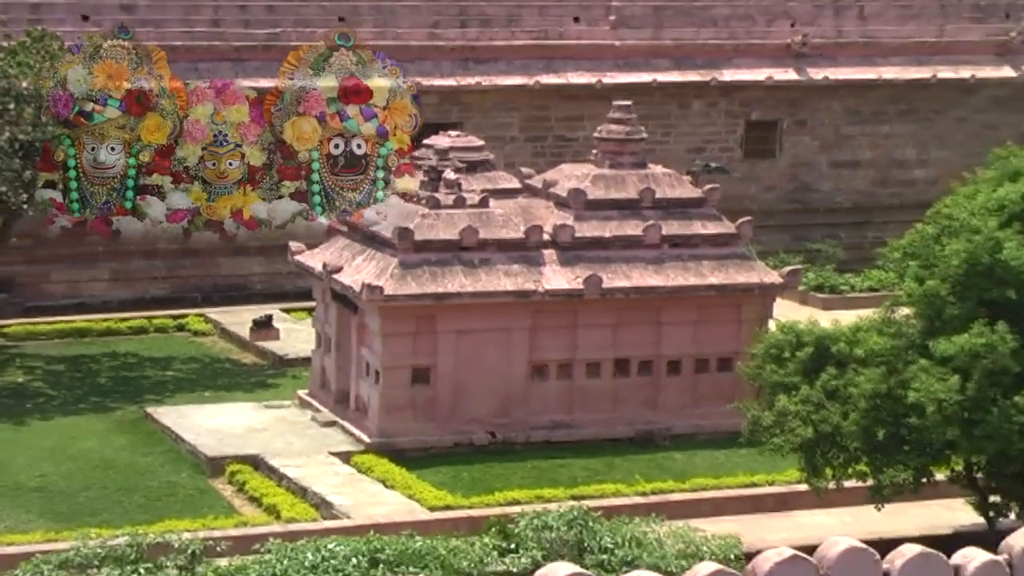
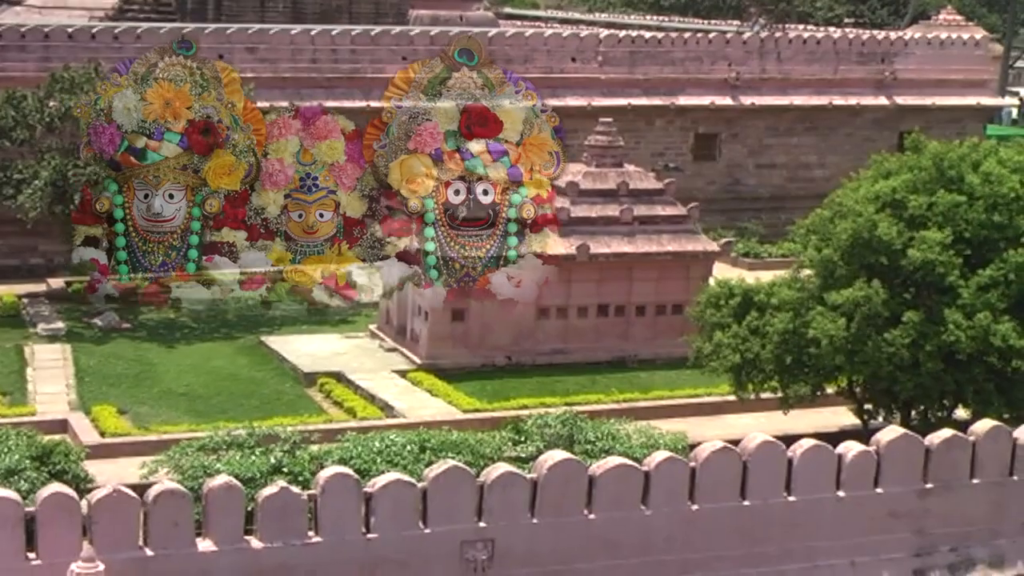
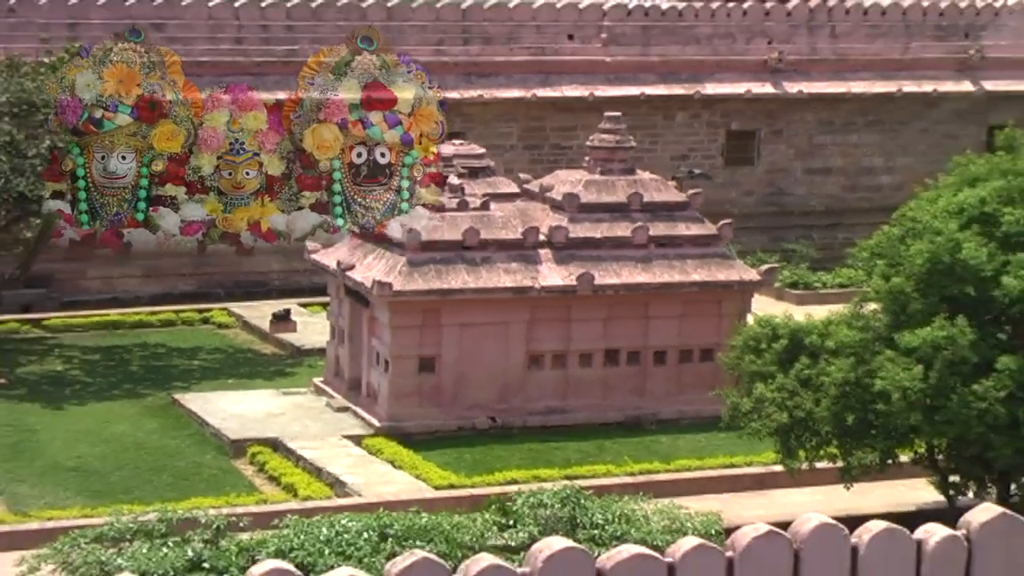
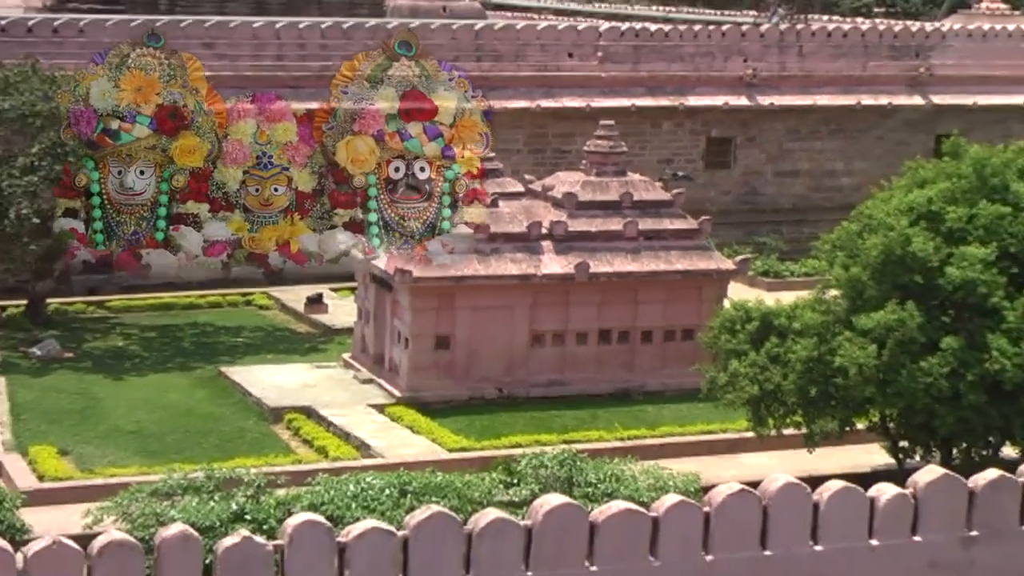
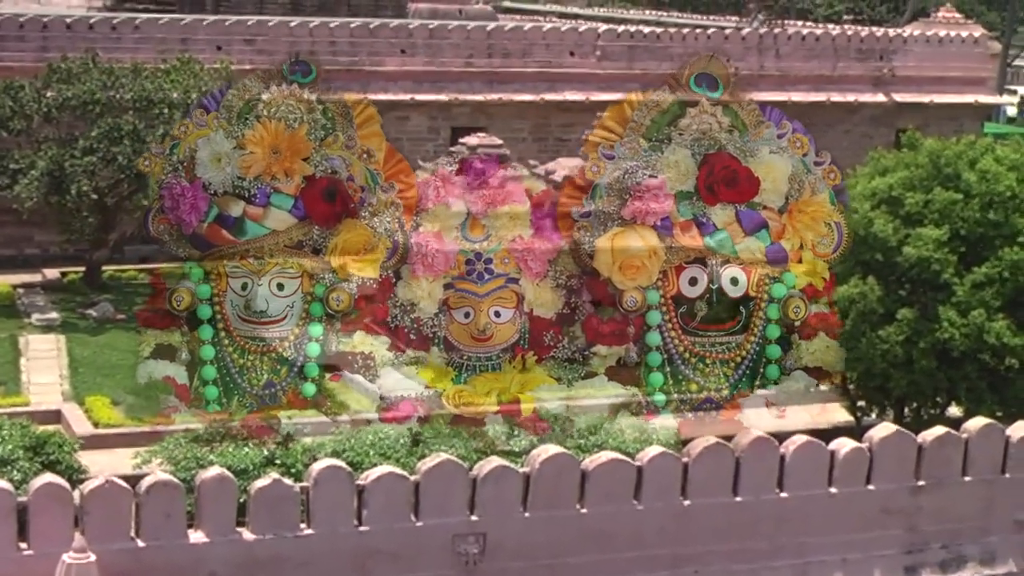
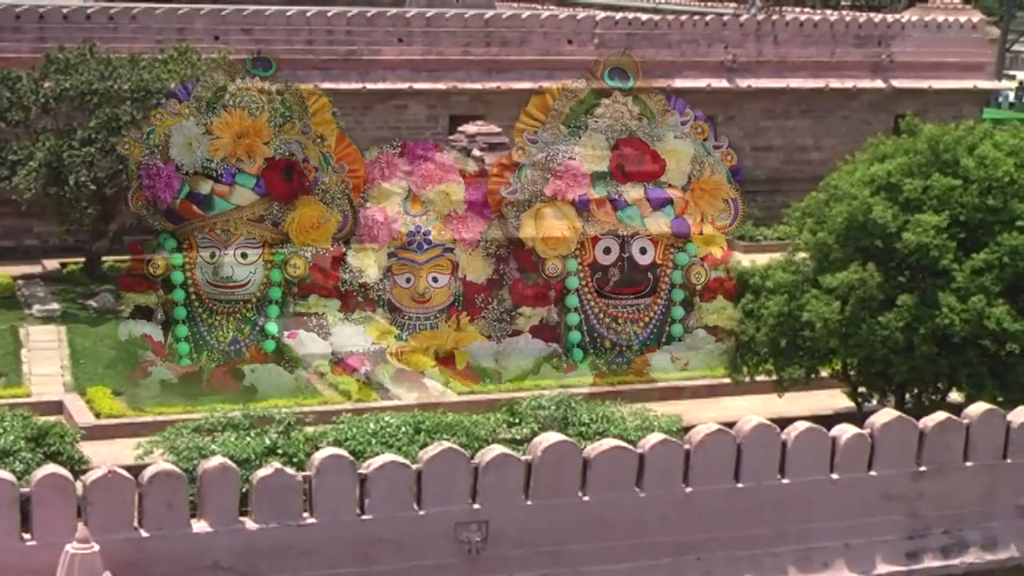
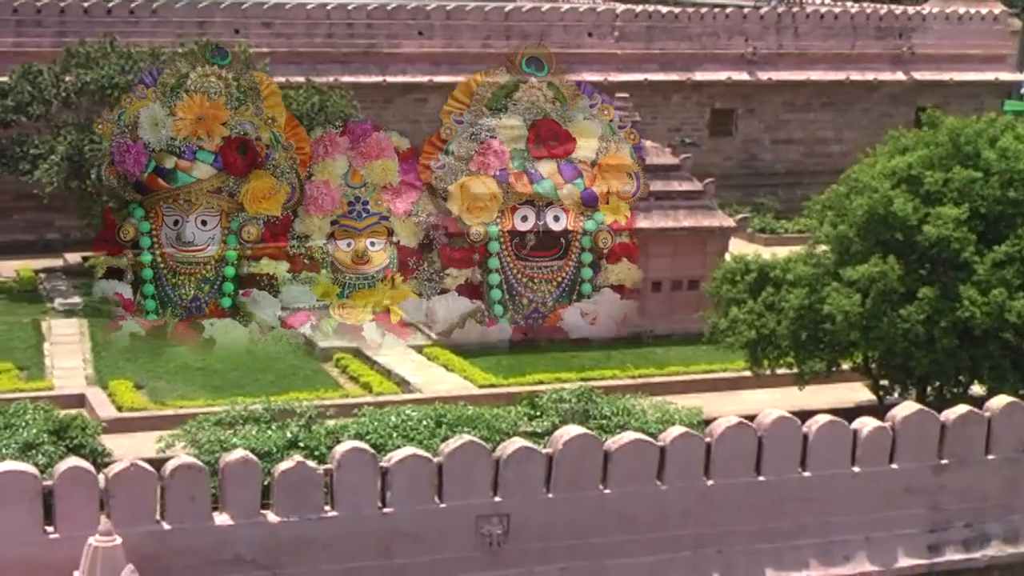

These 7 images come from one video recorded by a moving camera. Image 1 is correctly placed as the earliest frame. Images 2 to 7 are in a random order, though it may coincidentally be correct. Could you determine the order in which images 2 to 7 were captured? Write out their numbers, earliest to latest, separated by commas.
3, 4, 2, 7, 6, 5
